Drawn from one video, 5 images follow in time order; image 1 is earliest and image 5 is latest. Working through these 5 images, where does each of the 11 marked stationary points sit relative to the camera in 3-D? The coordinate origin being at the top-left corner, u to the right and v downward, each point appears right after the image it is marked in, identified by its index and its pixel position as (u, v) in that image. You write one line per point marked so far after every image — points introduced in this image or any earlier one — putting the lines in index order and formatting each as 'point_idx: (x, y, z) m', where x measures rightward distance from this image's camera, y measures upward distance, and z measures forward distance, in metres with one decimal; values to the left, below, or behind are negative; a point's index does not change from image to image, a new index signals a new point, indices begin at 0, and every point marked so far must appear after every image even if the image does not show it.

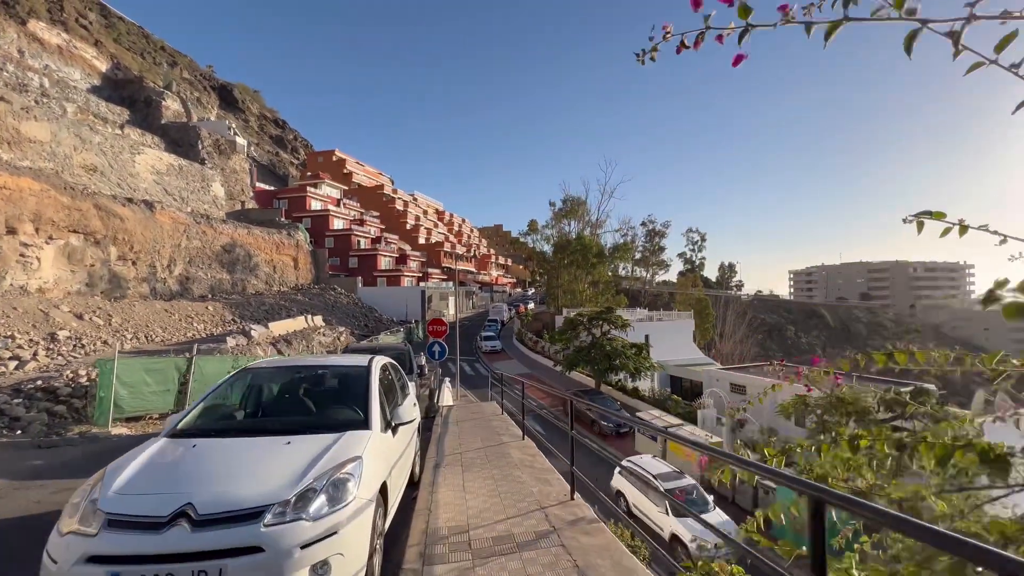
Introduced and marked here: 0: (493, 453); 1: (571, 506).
0: (-0.2, -2.1, +5.6) m
1: (+0.5, -1.8, +3.7) m
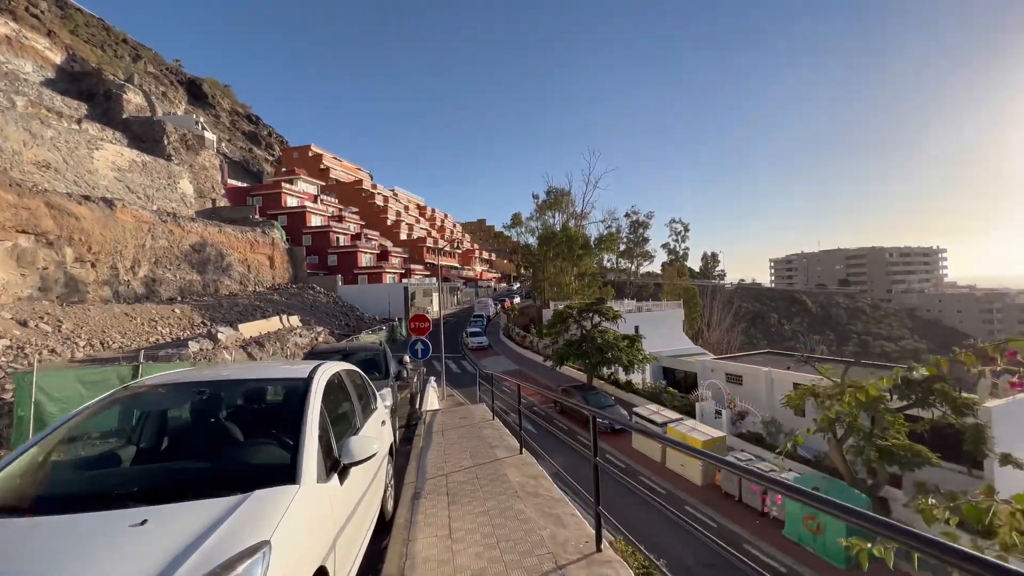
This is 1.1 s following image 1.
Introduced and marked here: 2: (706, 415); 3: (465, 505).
0: (-0.2, -1.9, +4.6) m
1: (+0.5, -1.6, +2.7) m
2: (+7.1, -4.6, +16.3) m
3: (-0.4, -1.9, +3.9) m
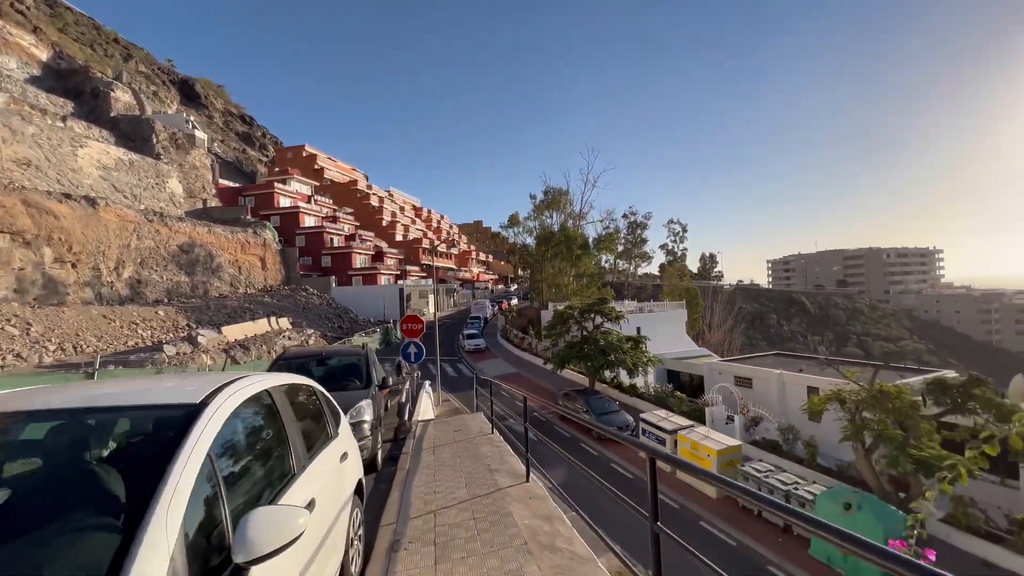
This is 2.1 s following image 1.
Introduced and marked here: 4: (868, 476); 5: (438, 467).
0: (-0.2, -1.8, +3.6) m
1: (+0.6, -1.5, +1.7) m
2: (+7.0, -4.6, +15.4) m
3: (-0.4, -1.8, +2.9) m
4: (+8.5, -4.5, +10.7) m
5: (-0.9, -2.1, +5.3) m
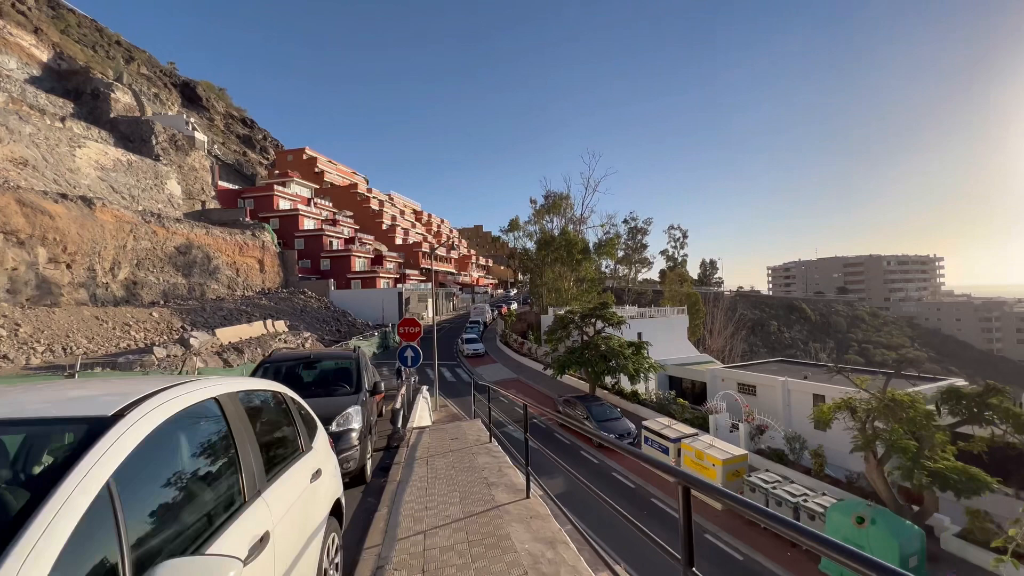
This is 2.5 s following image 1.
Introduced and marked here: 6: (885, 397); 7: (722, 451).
0: (-0.2, -1.8, +3.2) m
1: (+0.6, -1.5, +1.3) m
2: (+7.0, -4.7, +15.0) m
3: (-0.4, -1.7, +2.5) m
4: (+8.4, -4.6, +10.3) m
5: (-0.9, -2.1, +4.9) m
6: (+8.6, -2.5, +10.3) m
7: (+5.8, -4.5, +12.3) m
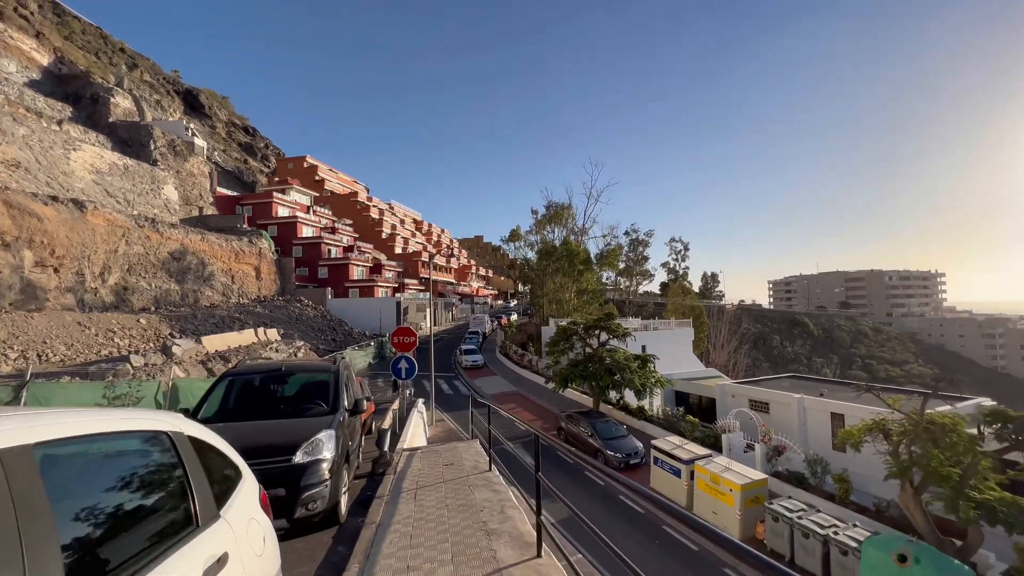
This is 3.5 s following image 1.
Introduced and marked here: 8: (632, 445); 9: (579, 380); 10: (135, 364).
0: (-0.2, -1.8, +2.4) m
1: (+0.6, -1.4, +0.5) m
2: (+7.0, -5.1, +14.1) m
3: (-0.3, -1.7, +1.7) m
4: (+8.5, -4.8, +9.3) m
5: (-0.8, -2.1, +4.0) m
6: (+8.6, -2.7, +9.4) m
7: (+5.8, -4.7, +11.4) m
8: (+3.9, -5.2, +14.8) m
9: (+2.8, -3.8, +18.8) m
10: (-11.4, -2.3, +13.6) m
